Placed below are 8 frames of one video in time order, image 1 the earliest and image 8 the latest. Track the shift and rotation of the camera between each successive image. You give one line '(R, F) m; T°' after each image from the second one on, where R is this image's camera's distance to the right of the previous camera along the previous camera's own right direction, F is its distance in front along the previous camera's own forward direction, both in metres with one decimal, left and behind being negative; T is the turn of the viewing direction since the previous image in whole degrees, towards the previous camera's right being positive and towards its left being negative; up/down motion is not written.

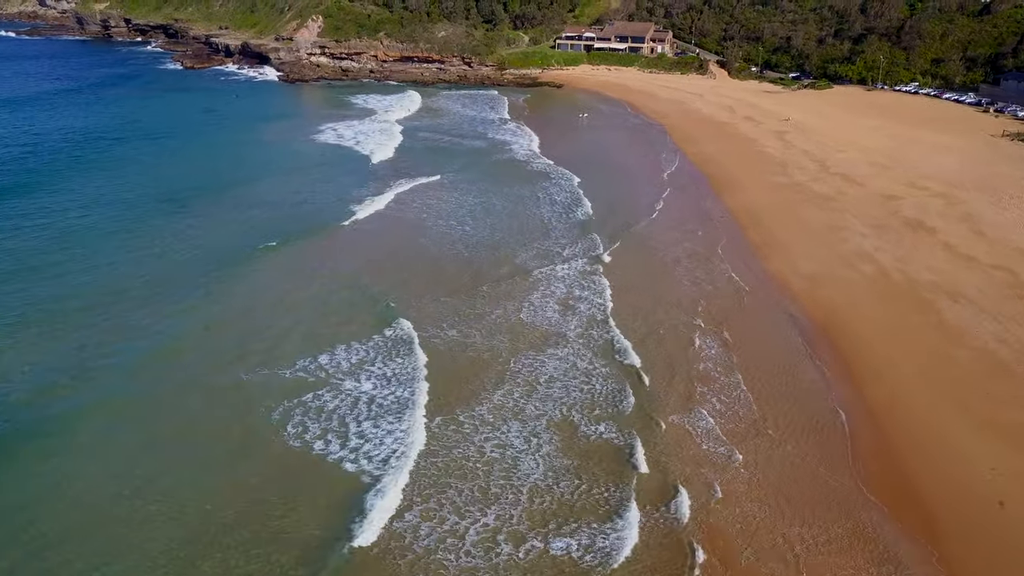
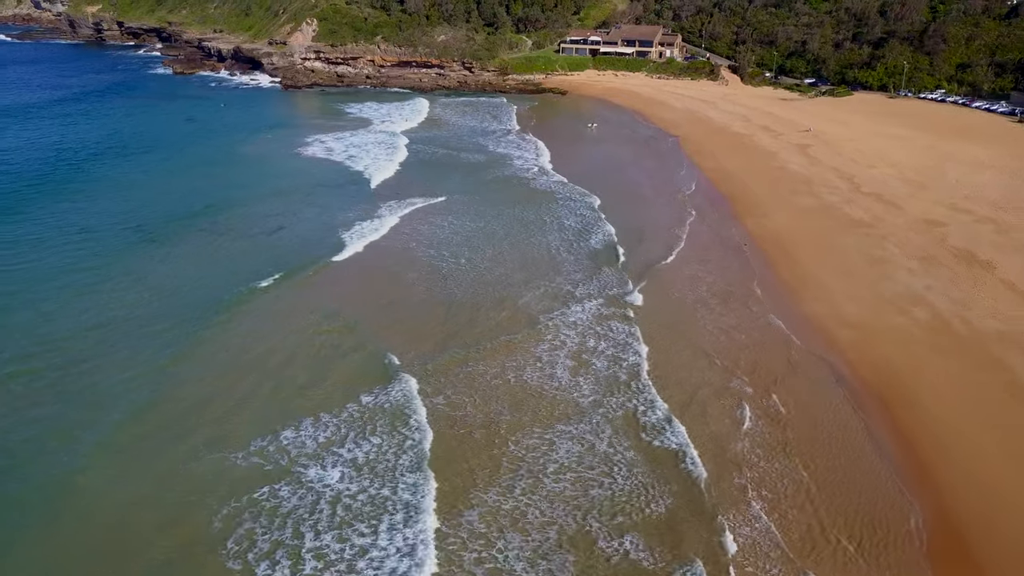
(+0.1, +2.5) m; 0°
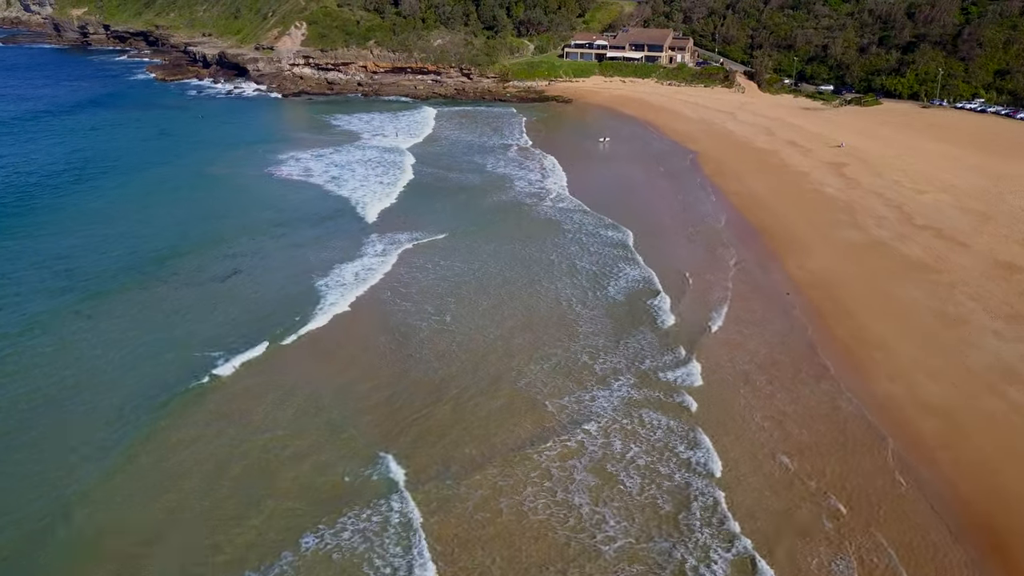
(+0.1, +3.5) m; 0°
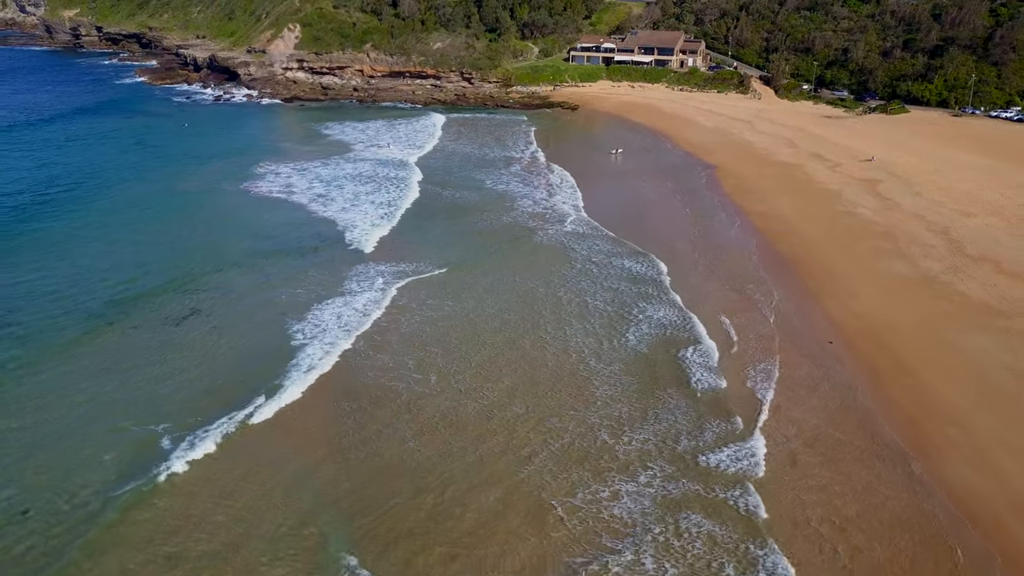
(+0.1, +2.6) m; 0°
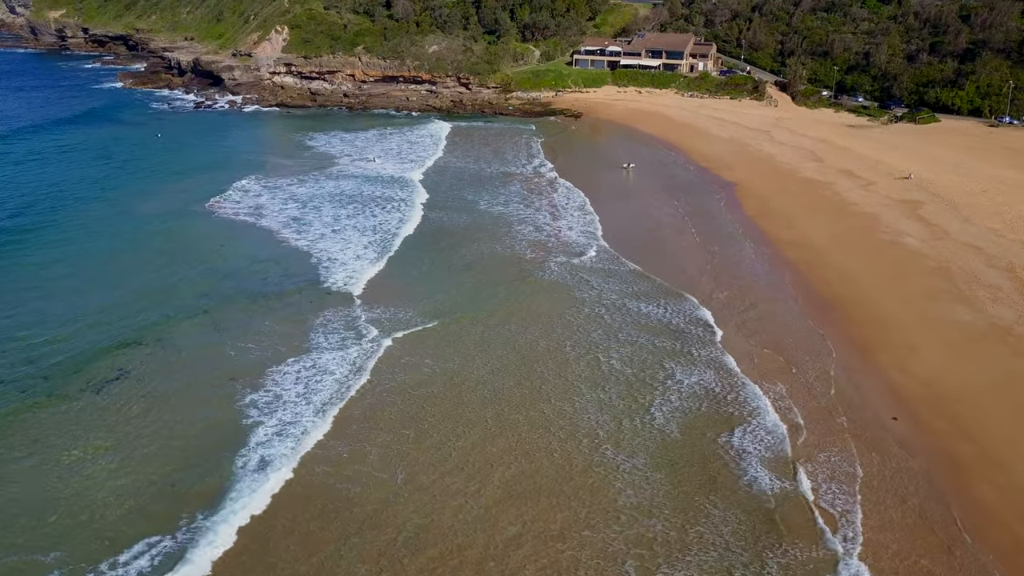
(+0.1, +2.9) m; 0°
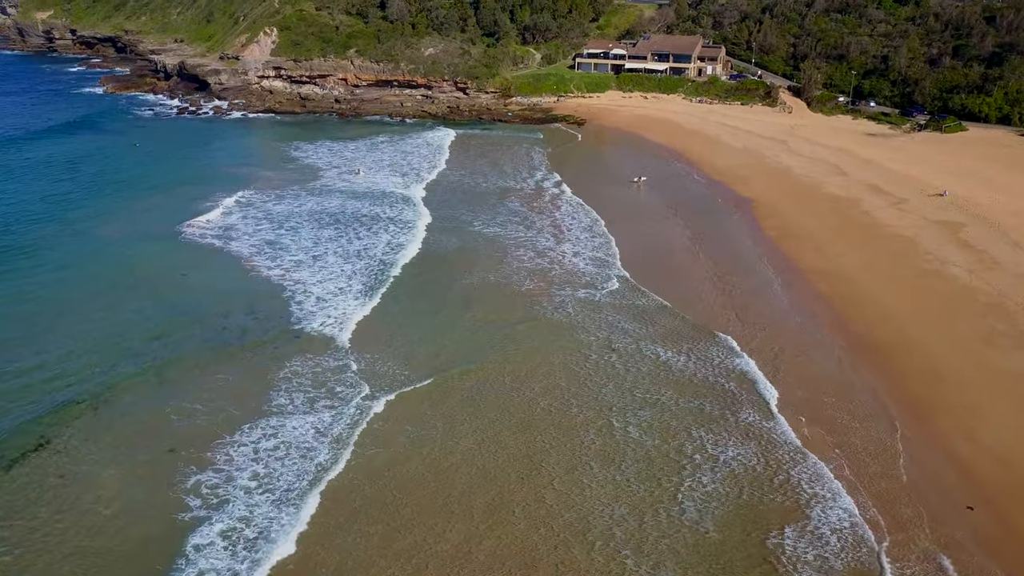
(+0.1, +2.3) m; 0°
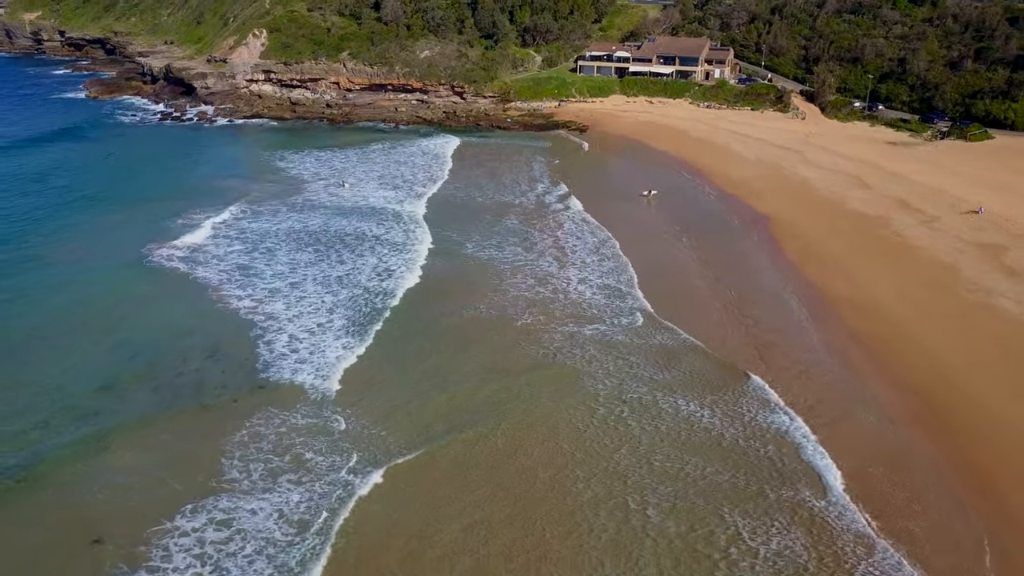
(+0.1, +2.0) m; 0°
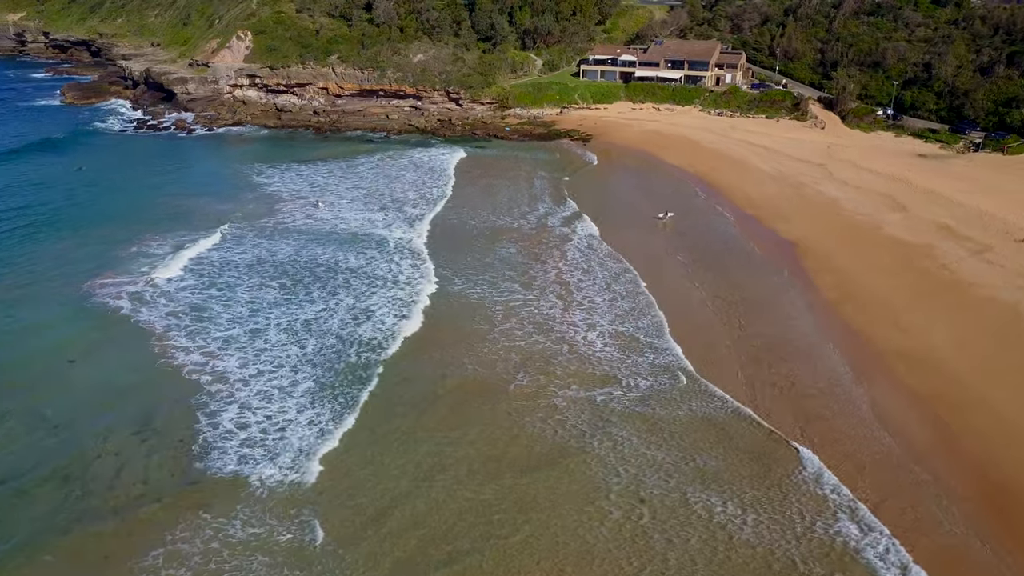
(+0.1, +2.6) m; 0°
